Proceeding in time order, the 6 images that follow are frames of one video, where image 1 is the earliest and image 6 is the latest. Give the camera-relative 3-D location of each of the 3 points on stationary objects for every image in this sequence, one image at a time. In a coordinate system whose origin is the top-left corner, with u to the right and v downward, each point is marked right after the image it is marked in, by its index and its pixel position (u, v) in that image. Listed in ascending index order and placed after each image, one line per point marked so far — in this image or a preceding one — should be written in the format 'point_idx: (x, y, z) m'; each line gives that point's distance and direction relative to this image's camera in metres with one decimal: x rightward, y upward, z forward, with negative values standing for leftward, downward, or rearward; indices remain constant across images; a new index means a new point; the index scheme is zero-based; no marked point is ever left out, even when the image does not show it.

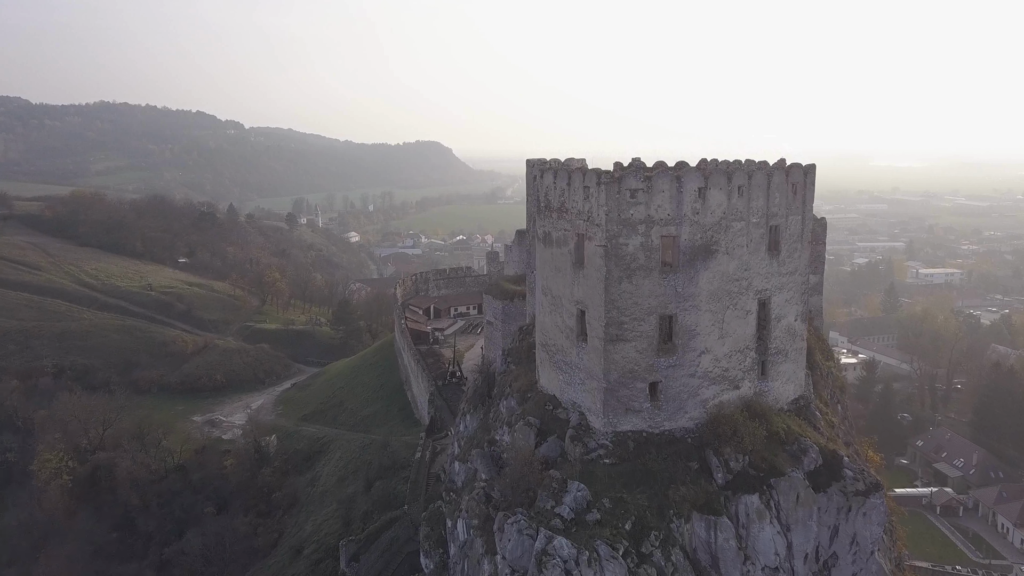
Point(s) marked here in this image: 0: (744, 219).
0: (+4.1, +1.2, +11.1) m
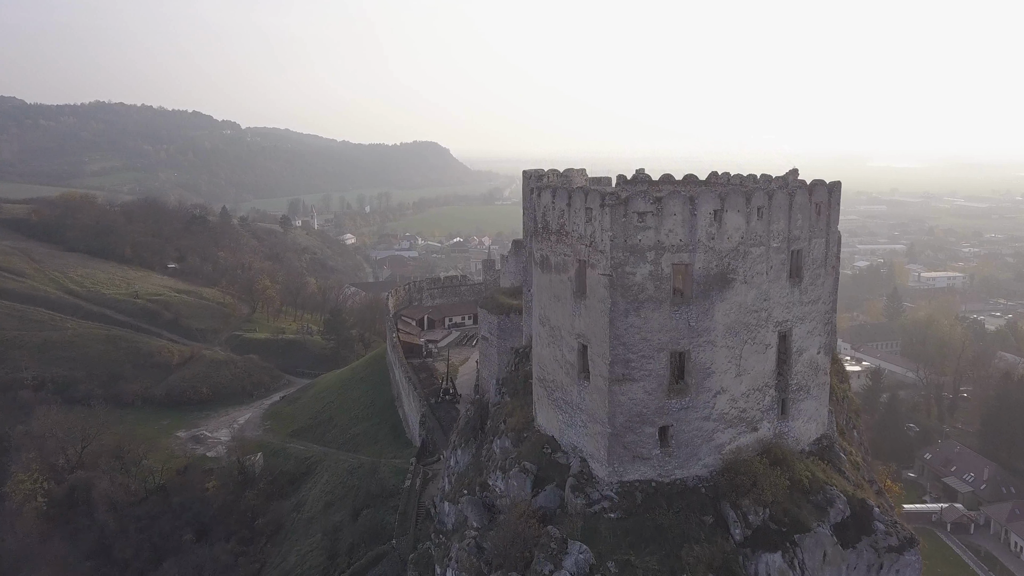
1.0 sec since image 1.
0: (+4.0, +0.7, +10.0) m
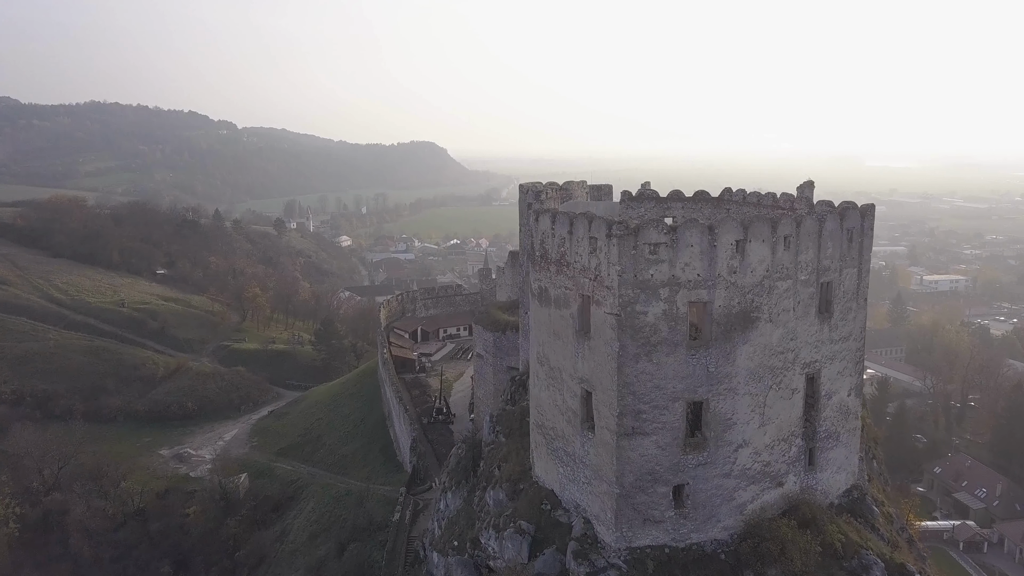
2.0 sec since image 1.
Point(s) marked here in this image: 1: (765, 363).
0: (+3.9, +0.2, +8.8) m
1: (+3.5, -1.0, +8.8) m
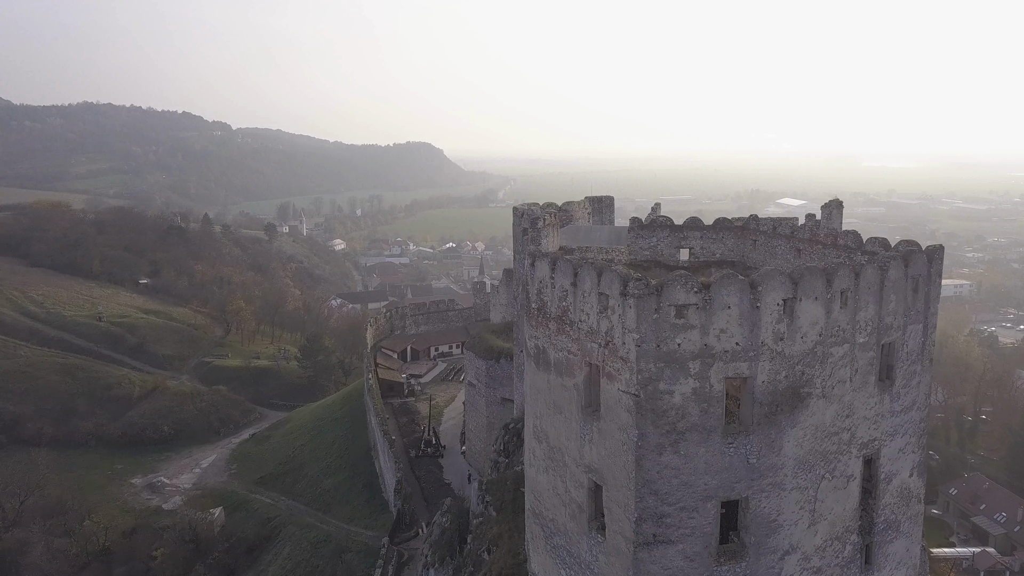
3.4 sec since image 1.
0: (+3.8, -0.6, +7.1) m
1: (+3.4, -1.8, +7.0) m
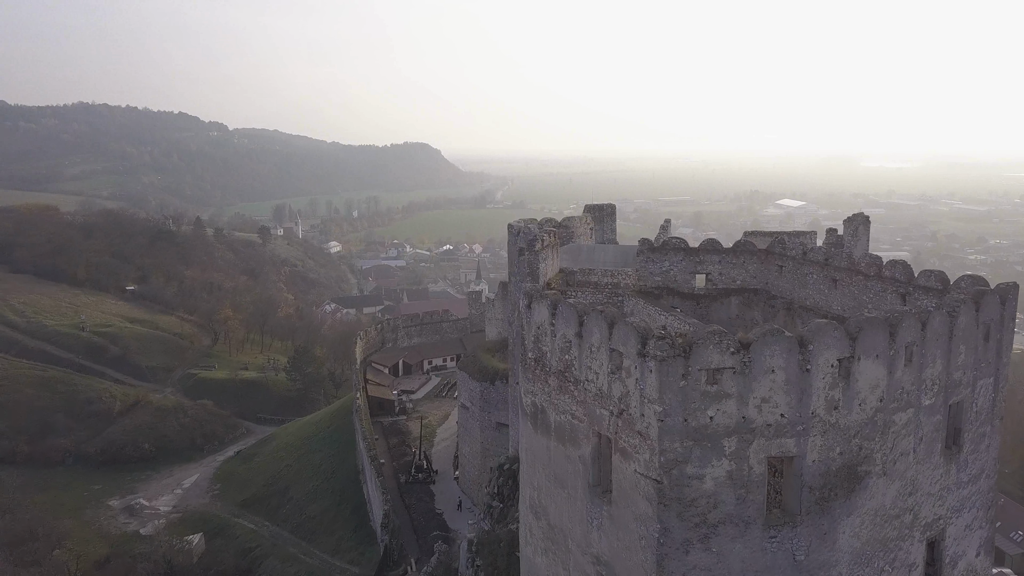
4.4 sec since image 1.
0: (+3.7, -1.1, +5.8) m
1: (+3.3, -2.3, +5.8) m
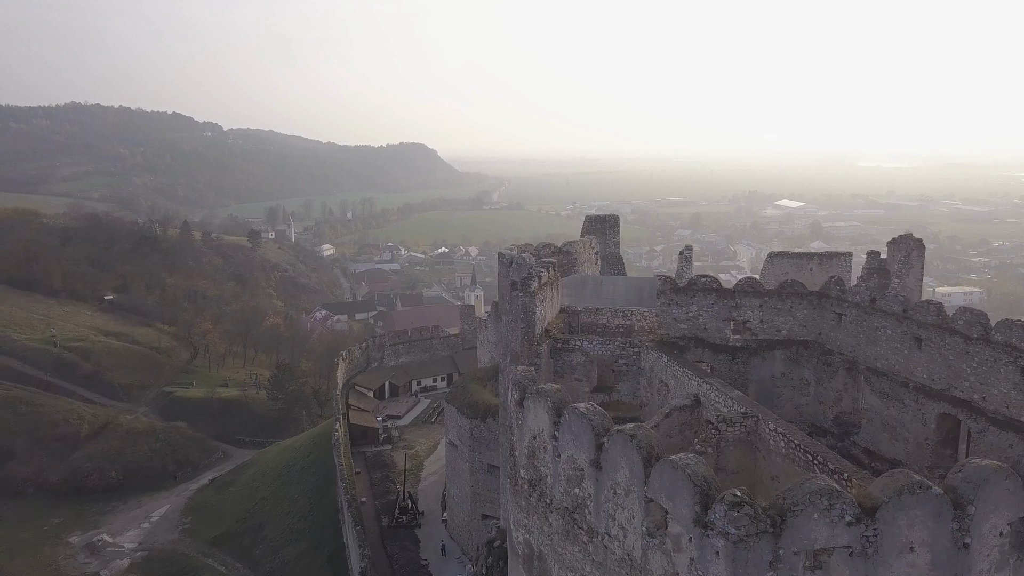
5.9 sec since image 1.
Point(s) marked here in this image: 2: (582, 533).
0: (+3.6, -1.7, +3.9) m
1: (+3.2, -2.9, +3.8) m
2: (+0.4, -1.6, +4.1) m
